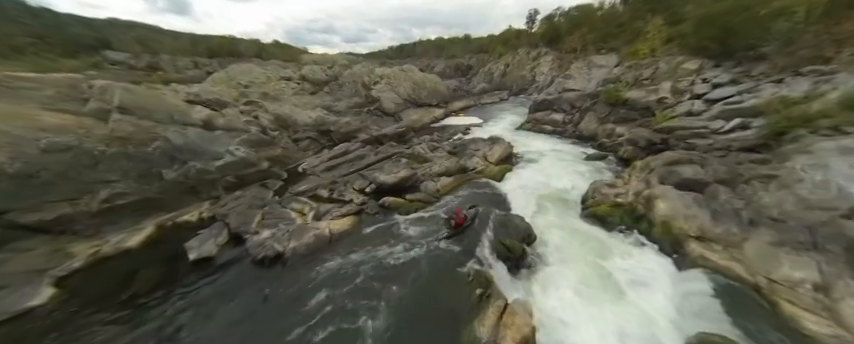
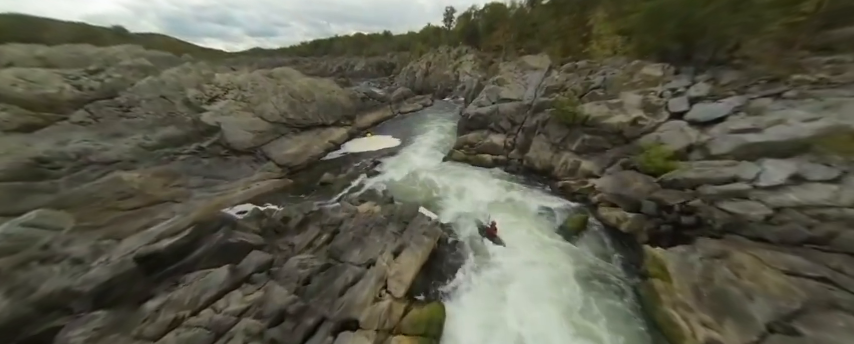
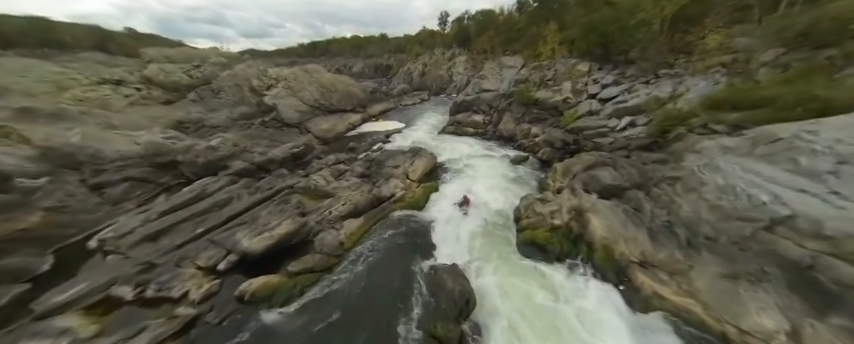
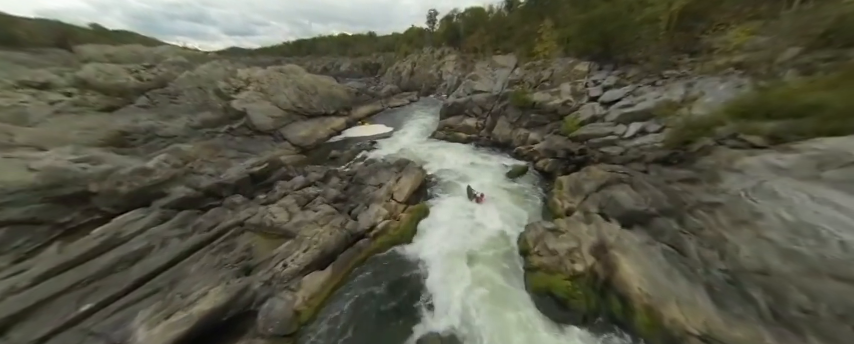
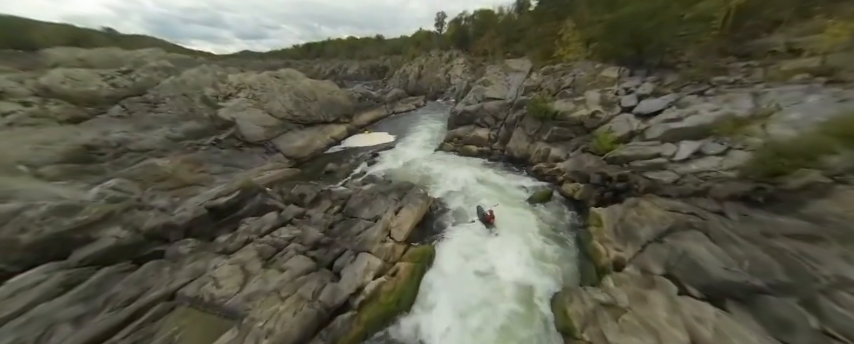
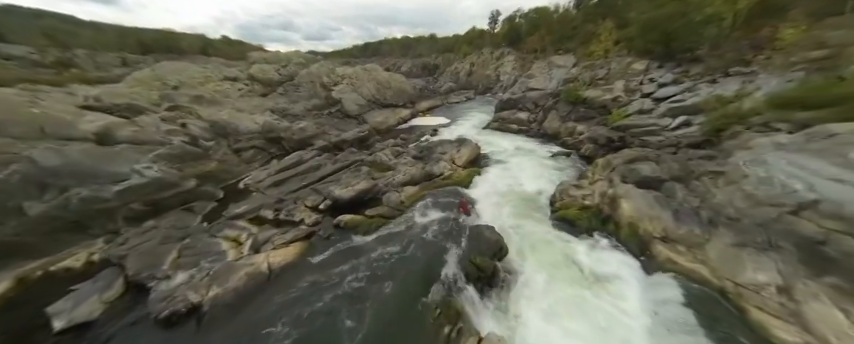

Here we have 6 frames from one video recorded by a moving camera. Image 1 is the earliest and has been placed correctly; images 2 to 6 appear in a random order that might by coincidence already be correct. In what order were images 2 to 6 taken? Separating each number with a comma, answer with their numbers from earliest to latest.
6, 3, 4, 5, 2
